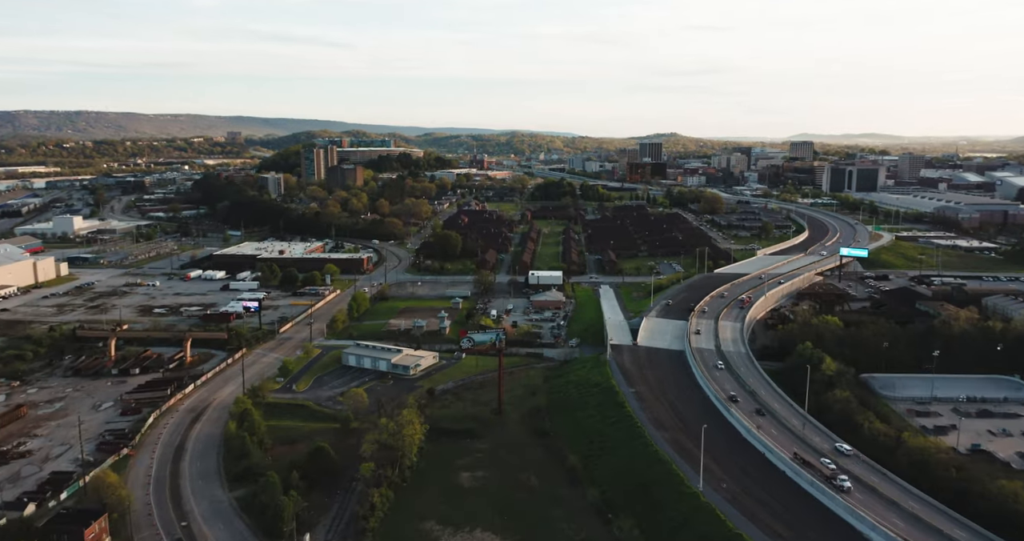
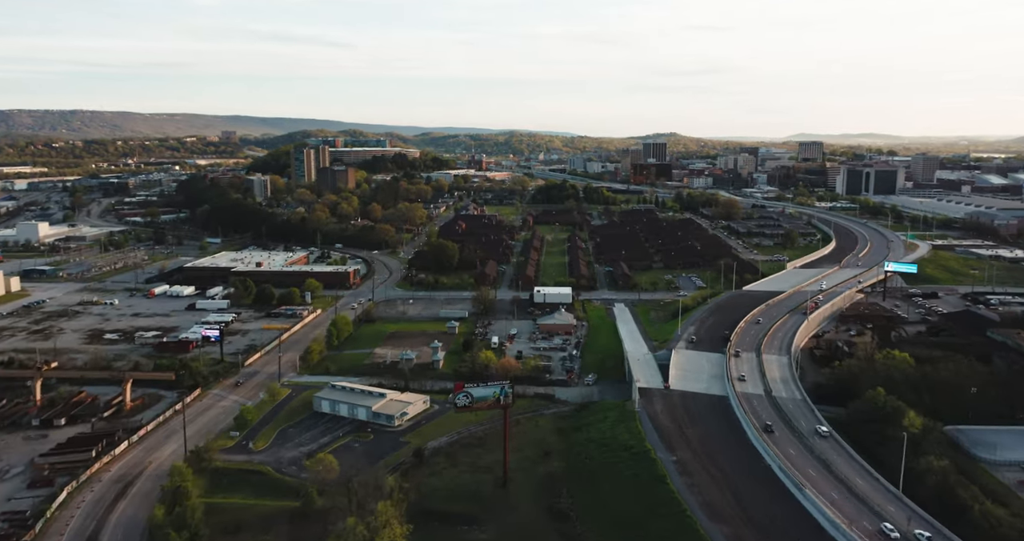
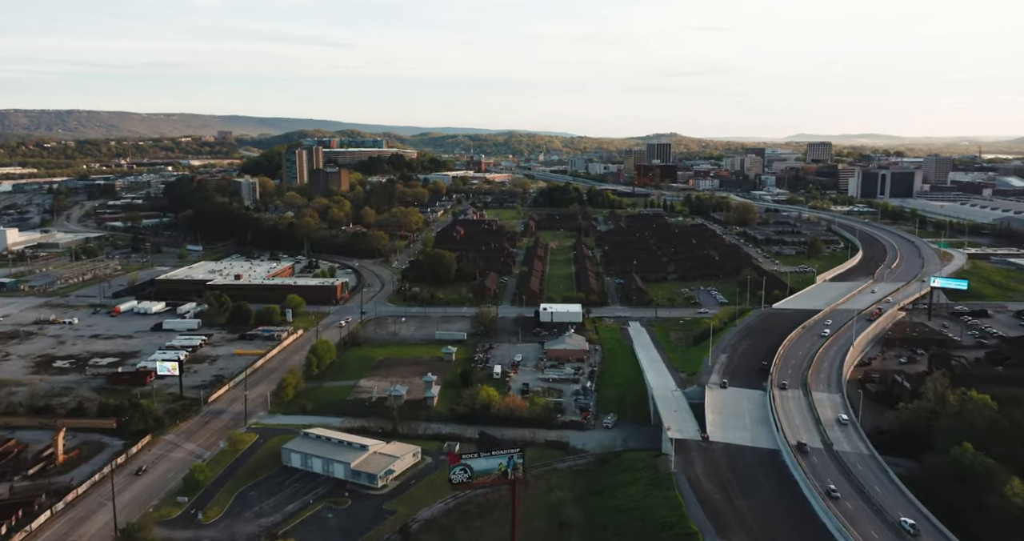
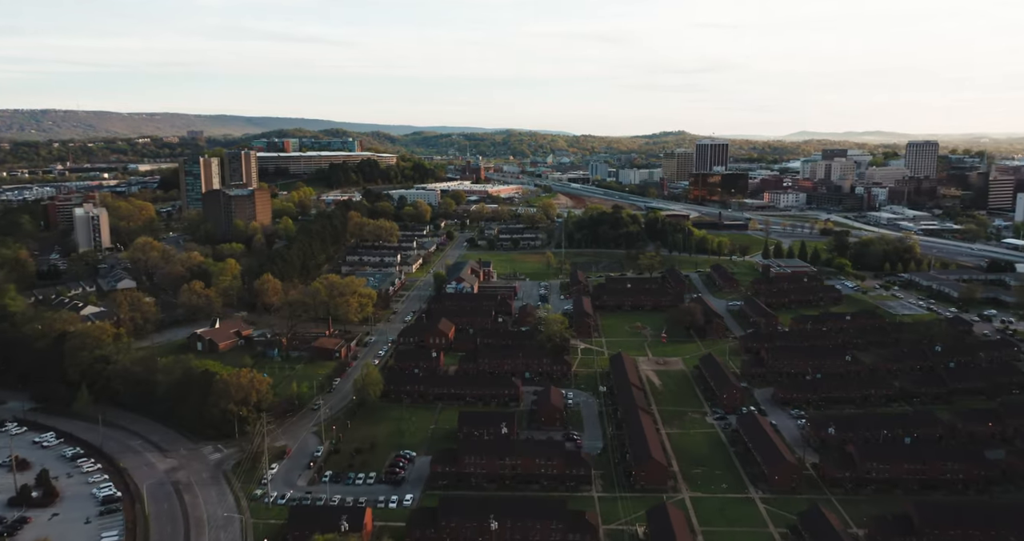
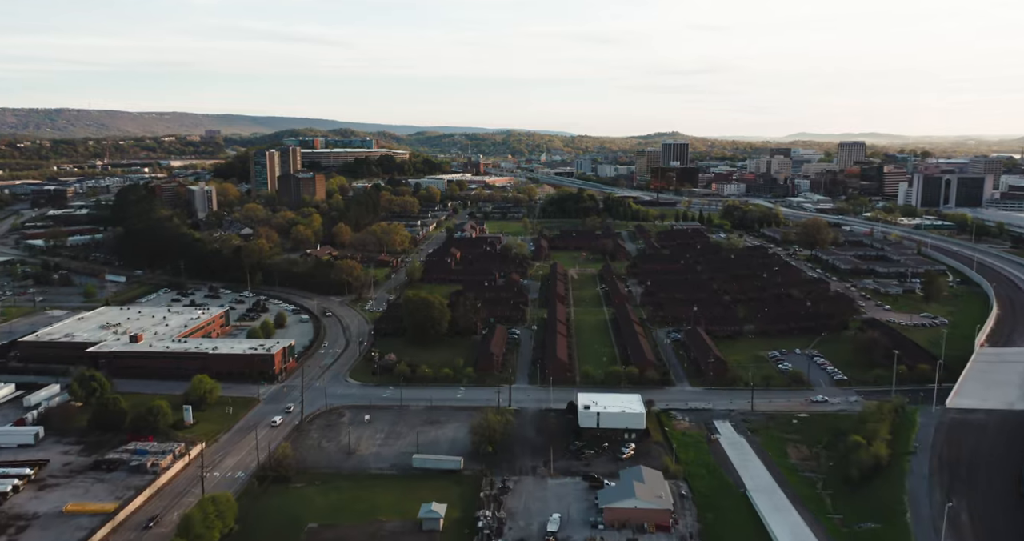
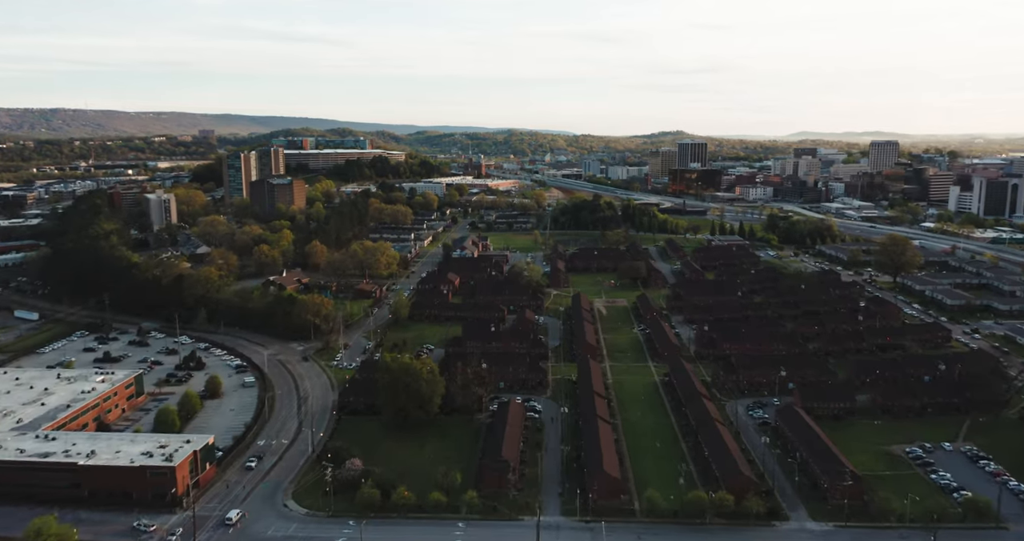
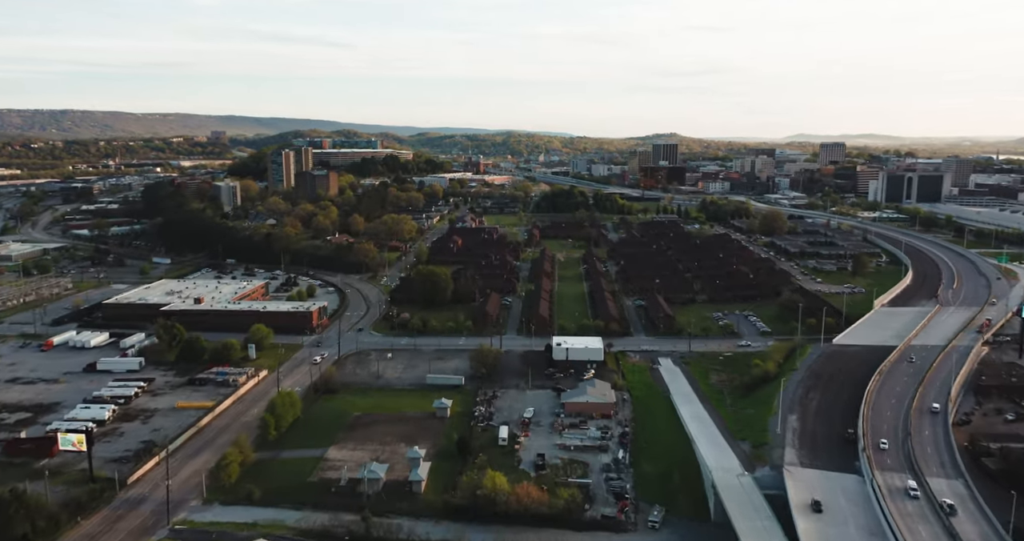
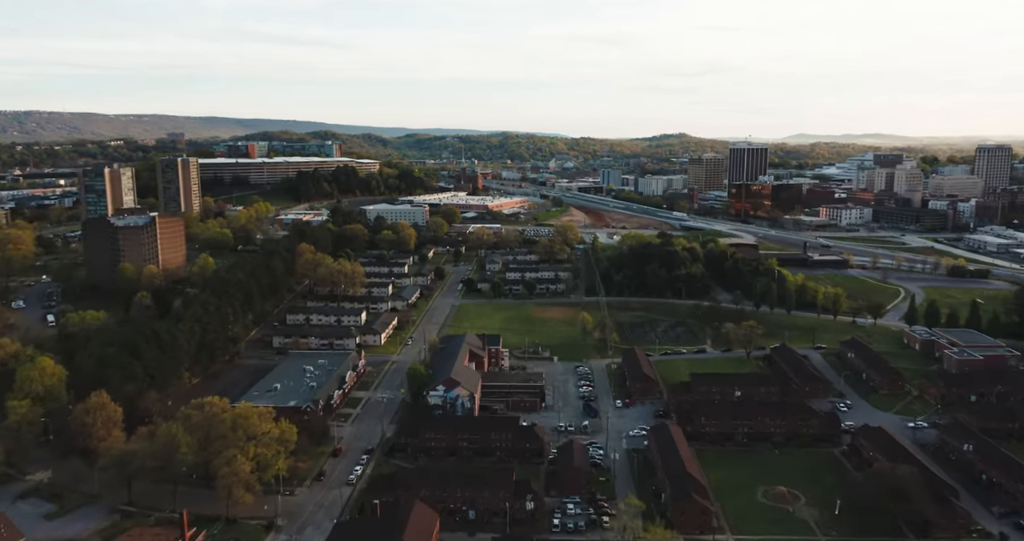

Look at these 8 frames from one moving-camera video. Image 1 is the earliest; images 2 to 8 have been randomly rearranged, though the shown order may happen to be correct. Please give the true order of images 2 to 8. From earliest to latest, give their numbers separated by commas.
2, 3, 7, 5, 6, 4, 8
